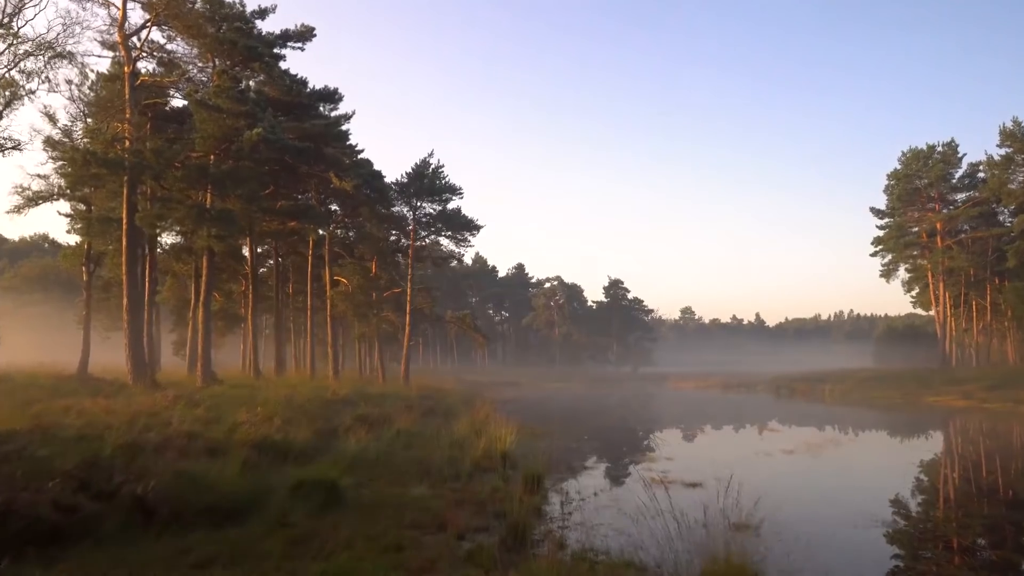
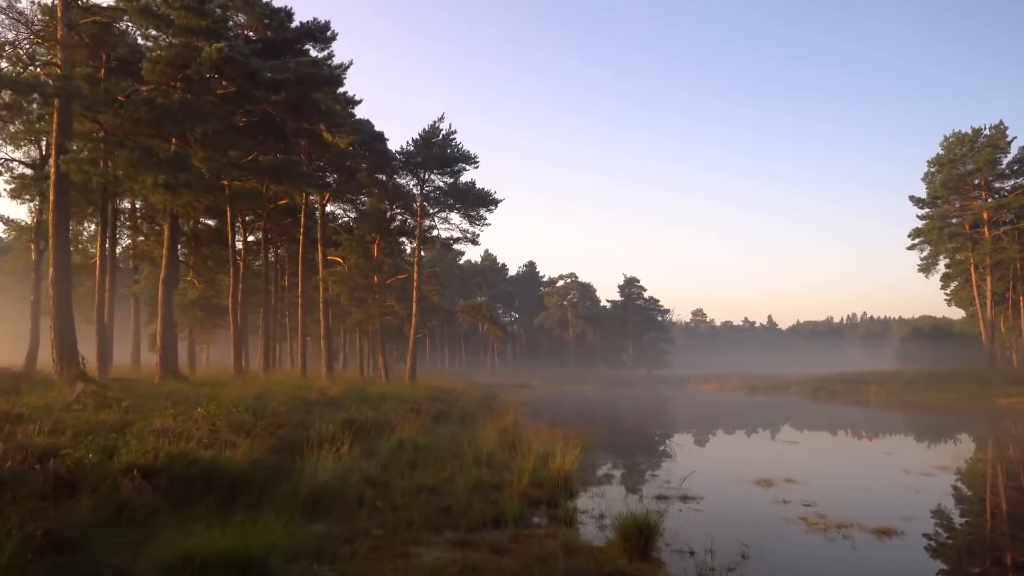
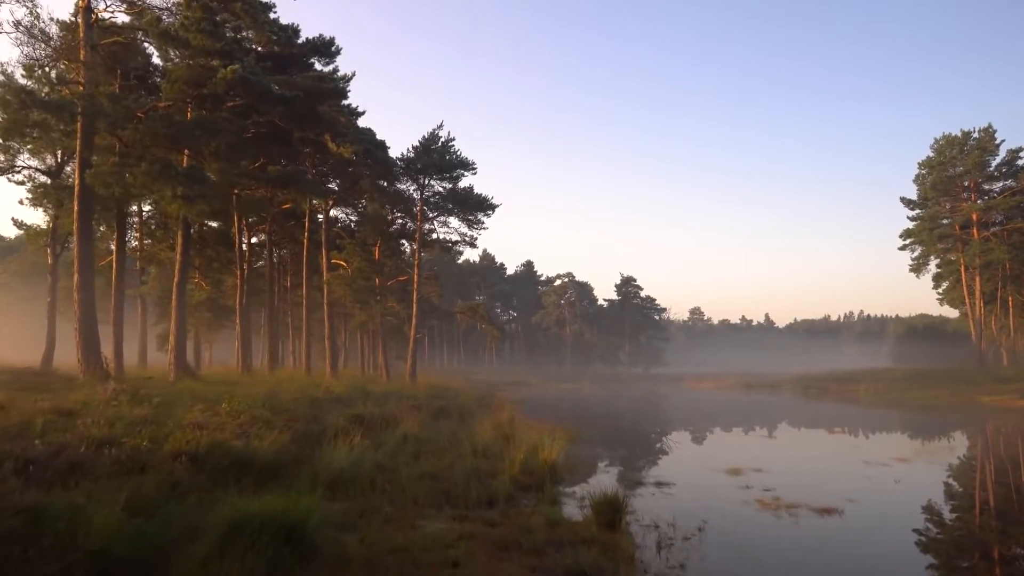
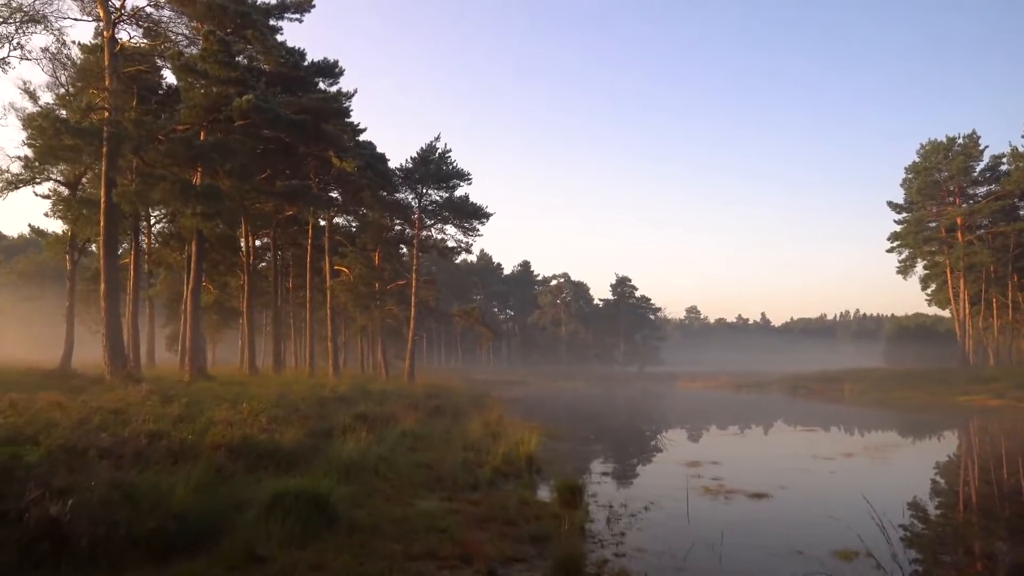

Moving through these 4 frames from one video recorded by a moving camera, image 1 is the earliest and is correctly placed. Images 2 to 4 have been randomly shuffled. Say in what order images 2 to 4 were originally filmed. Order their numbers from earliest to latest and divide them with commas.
4, 3, 2
